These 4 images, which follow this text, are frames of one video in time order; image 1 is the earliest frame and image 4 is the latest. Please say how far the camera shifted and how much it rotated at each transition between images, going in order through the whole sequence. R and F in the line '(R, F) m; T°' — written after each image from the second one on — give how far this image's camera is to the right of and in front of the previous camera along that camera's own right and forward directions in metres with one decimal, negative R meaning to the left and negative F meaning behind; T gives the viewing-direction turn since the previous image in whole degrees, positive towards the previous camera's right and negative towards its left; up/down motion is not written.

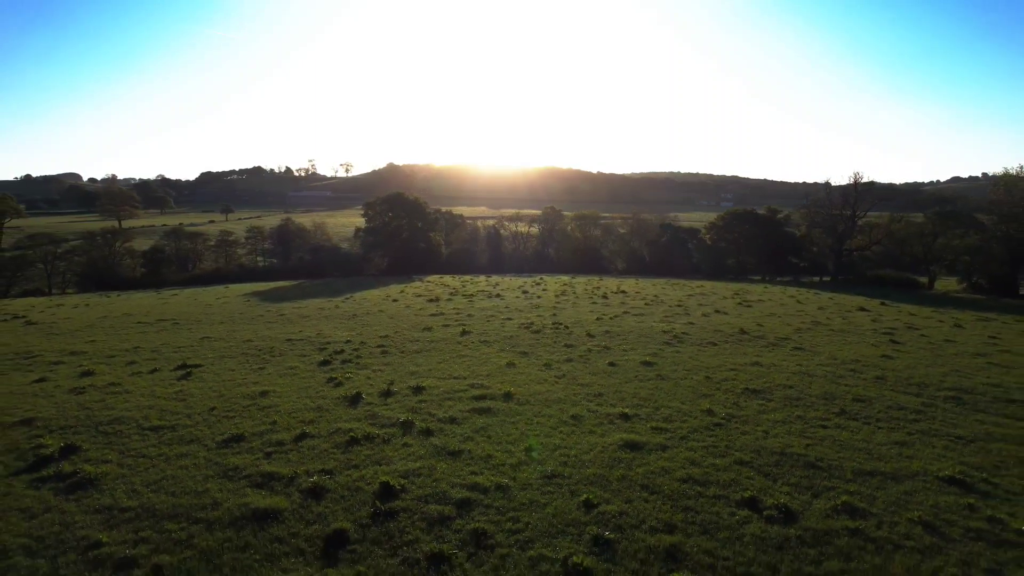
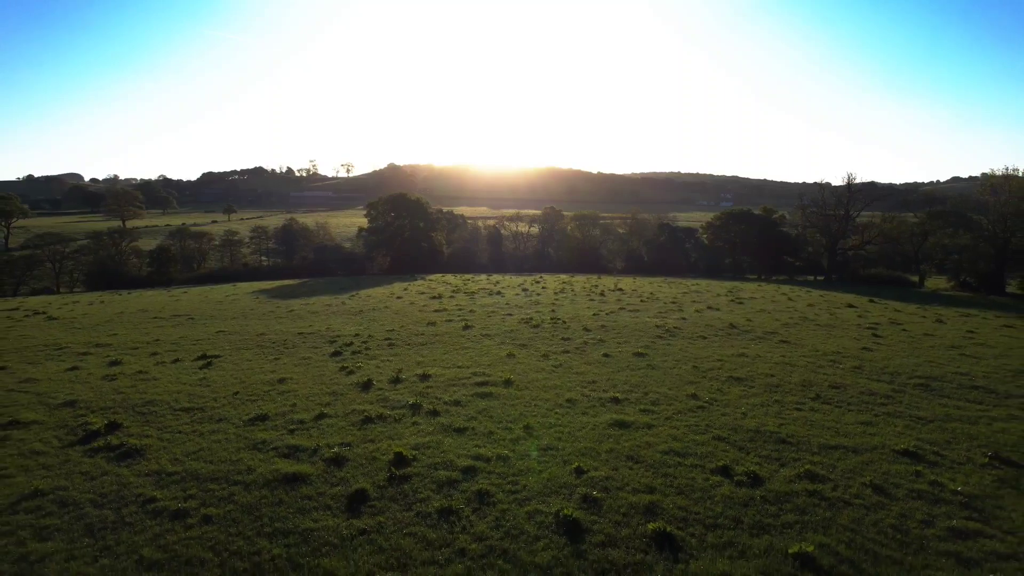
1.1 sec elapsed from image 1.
(0.0, -1.4) m; 0°
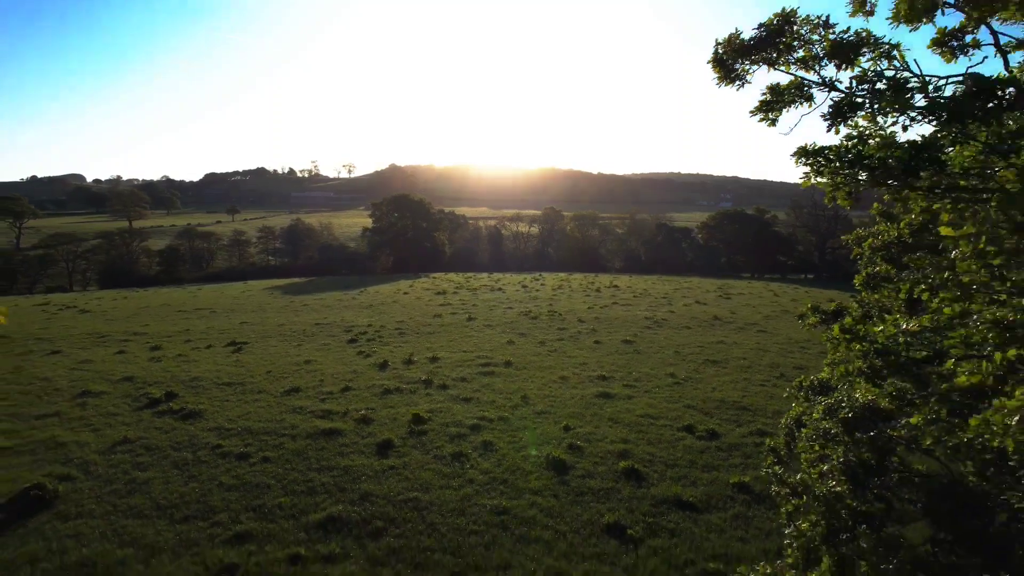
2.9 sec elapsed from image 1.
(0.0, -2.5) m; 0°
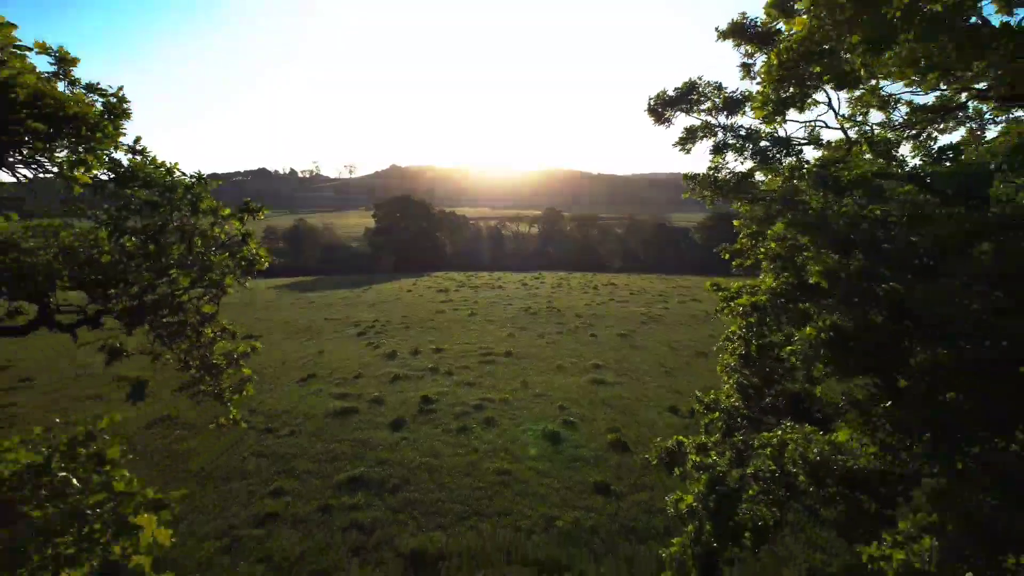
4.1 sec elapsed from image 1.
(0.0, -1.5) m; 0°
